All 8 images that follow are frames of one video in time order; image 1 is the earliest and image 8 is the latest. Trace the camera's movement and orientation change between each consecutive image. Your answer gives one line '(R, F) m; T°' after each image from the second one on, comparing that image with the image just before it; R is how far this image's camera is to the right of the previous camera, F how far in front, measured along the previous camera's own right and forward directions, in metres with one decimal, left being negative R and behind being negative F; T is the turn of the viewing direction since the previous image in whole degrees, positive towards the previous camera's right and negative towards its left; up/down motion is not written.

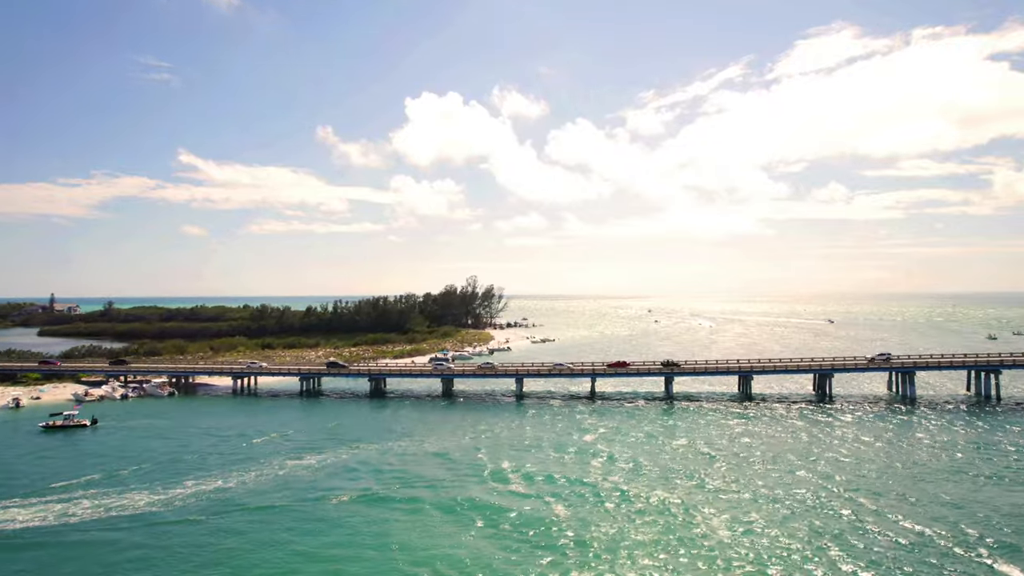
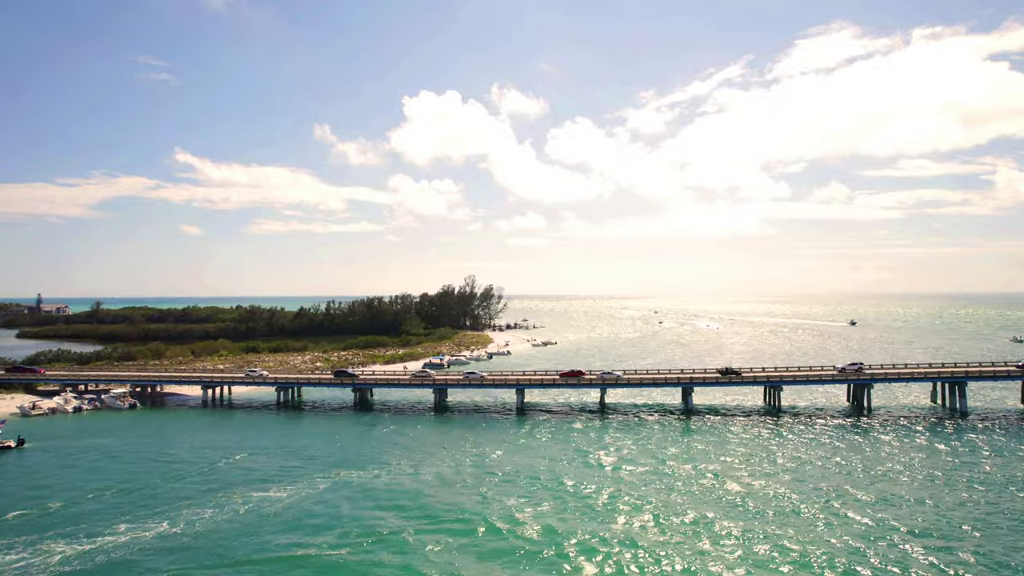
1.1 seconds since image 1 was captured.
(-0.1, +6.8) m; 0°
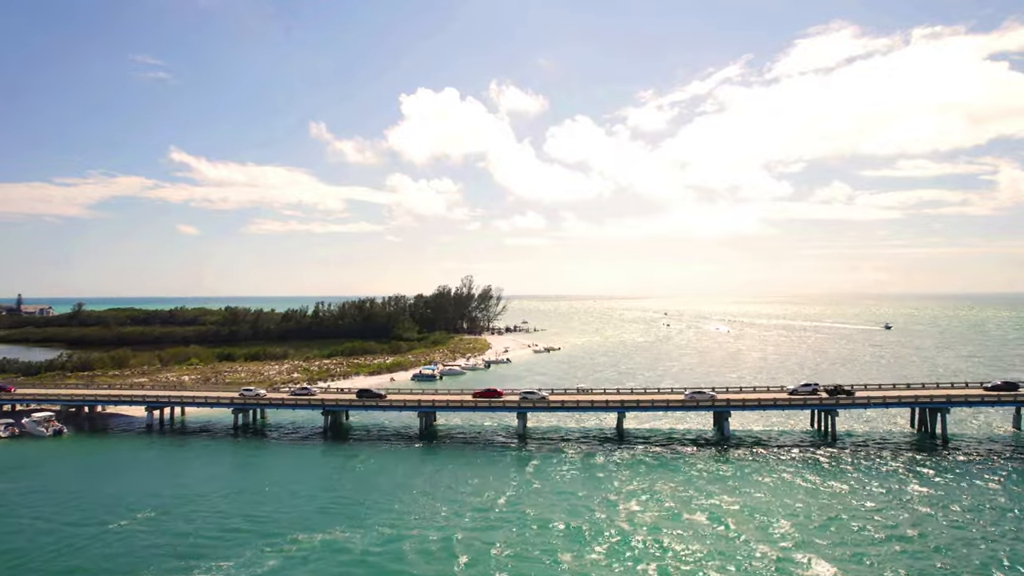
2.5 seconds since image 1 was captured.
(-0.2, +9.7) m; 0°
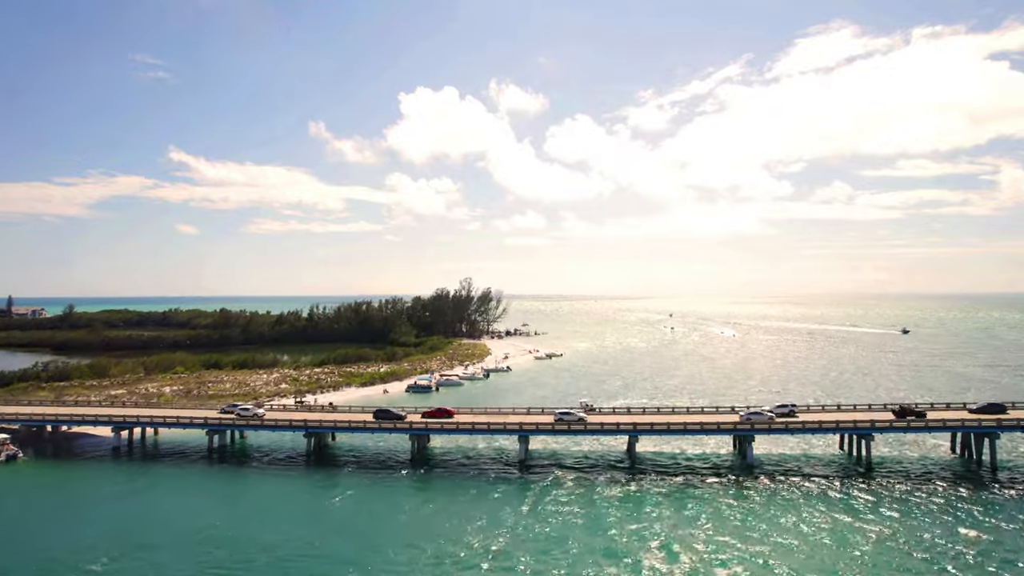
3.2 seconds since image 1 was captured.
(-0.1, +4.6) m; 0°
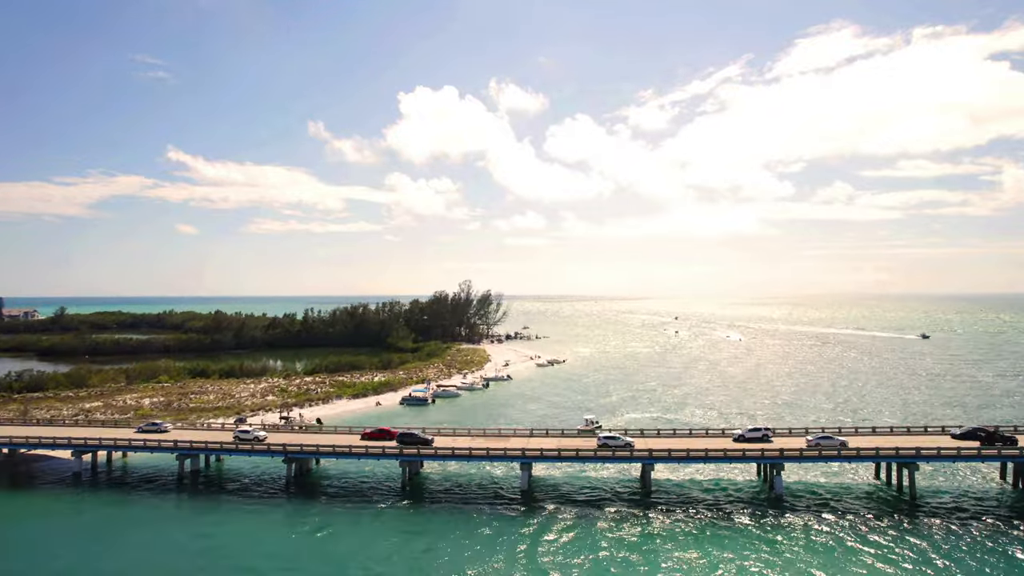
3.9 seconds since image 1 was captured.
(-0.1, +4.5) m; 0°
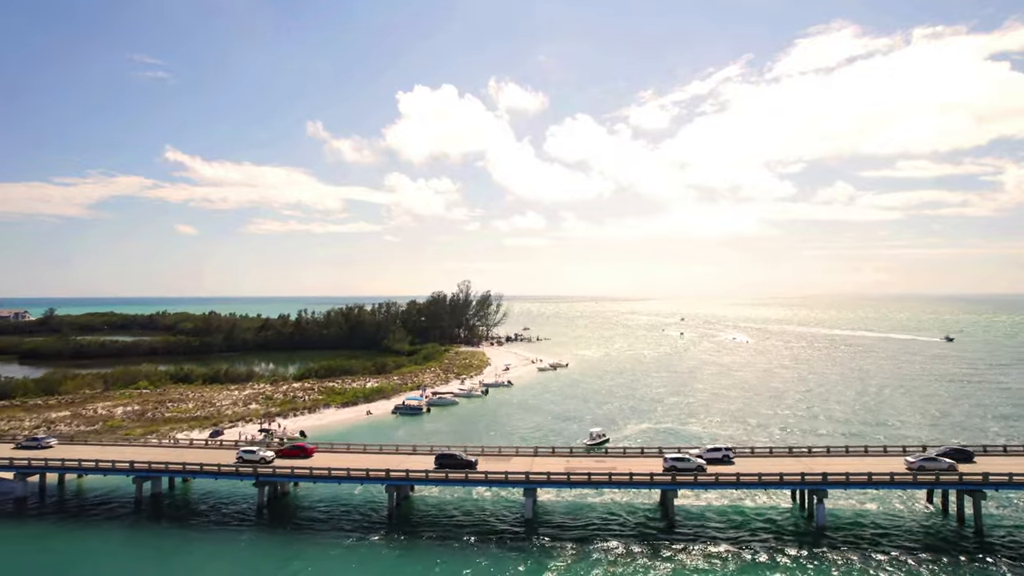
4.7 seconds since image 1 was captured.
(-0.2, +5.2) m; 0°
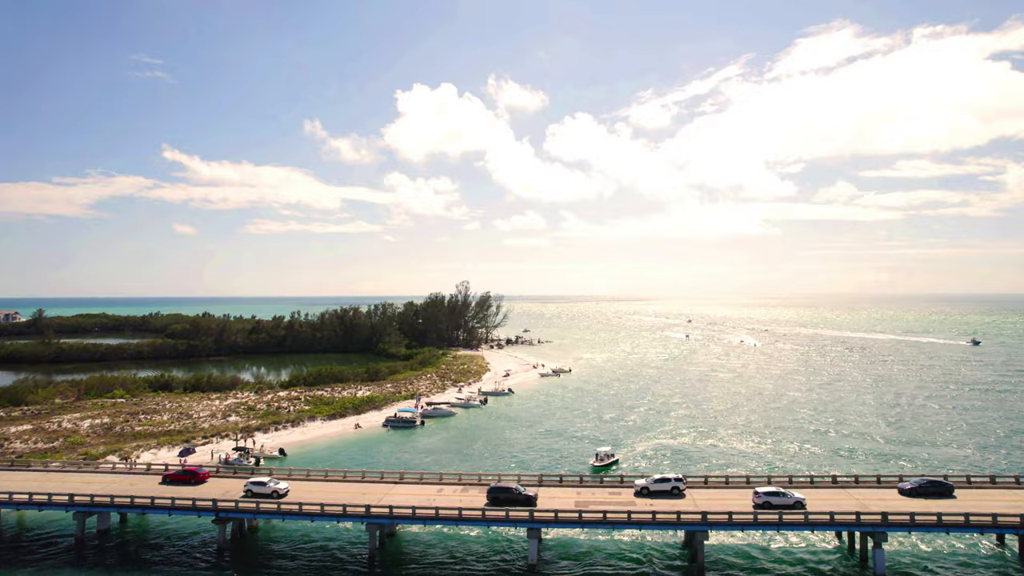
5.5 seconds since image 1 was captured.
(-0.1, +5.3) m; 0°
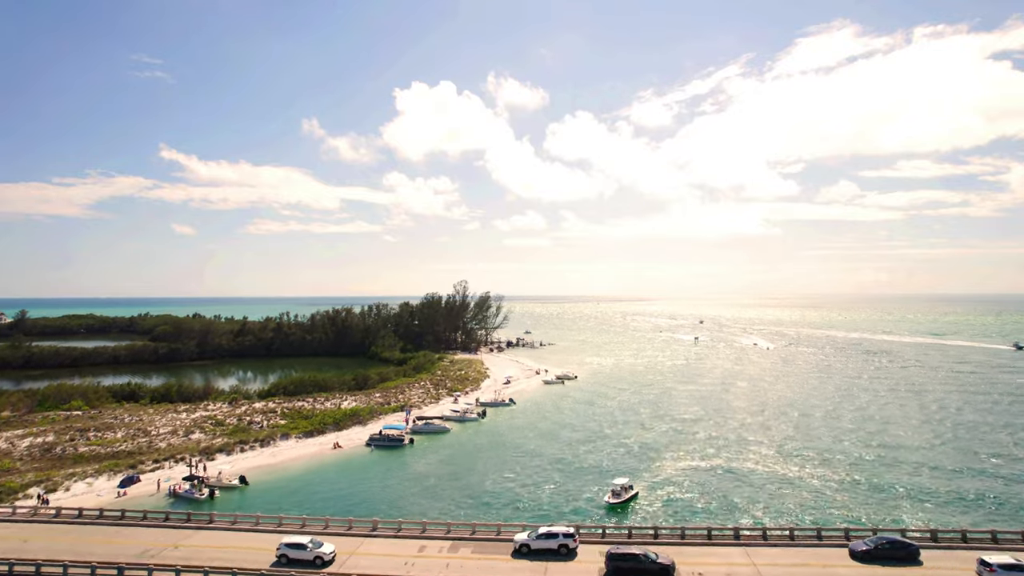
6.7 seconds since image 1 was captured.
(-0.2, +7.8) m; 0°
